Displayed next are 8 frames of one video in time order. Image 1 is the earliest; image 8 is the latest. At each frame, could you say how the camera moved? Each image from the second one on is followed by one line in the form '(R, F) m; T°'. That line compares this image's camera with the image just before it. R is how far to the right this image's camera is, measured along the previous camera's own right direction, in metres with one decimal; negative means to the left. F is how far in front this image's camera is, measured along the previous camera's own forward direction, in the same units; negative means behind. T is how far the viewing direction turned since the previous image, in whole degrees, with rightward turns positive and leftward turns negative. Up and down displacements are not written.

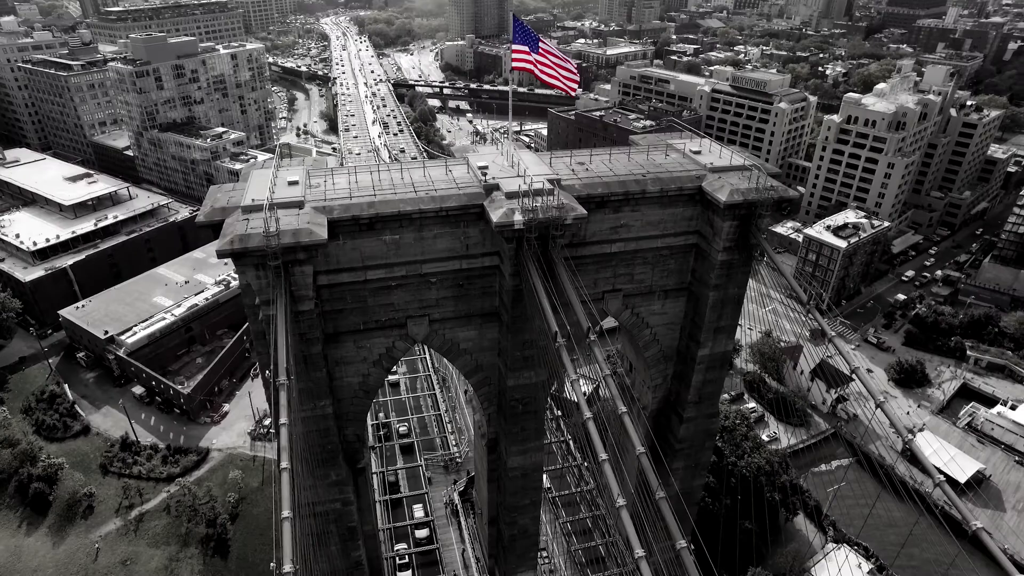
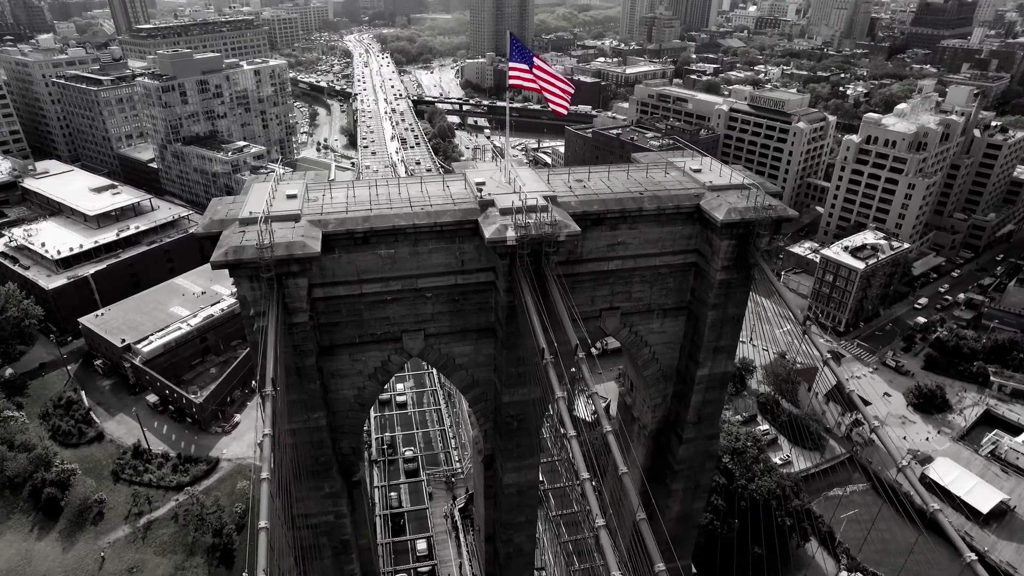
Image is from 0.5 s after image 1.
(+0.5, 0.0) m; -2°
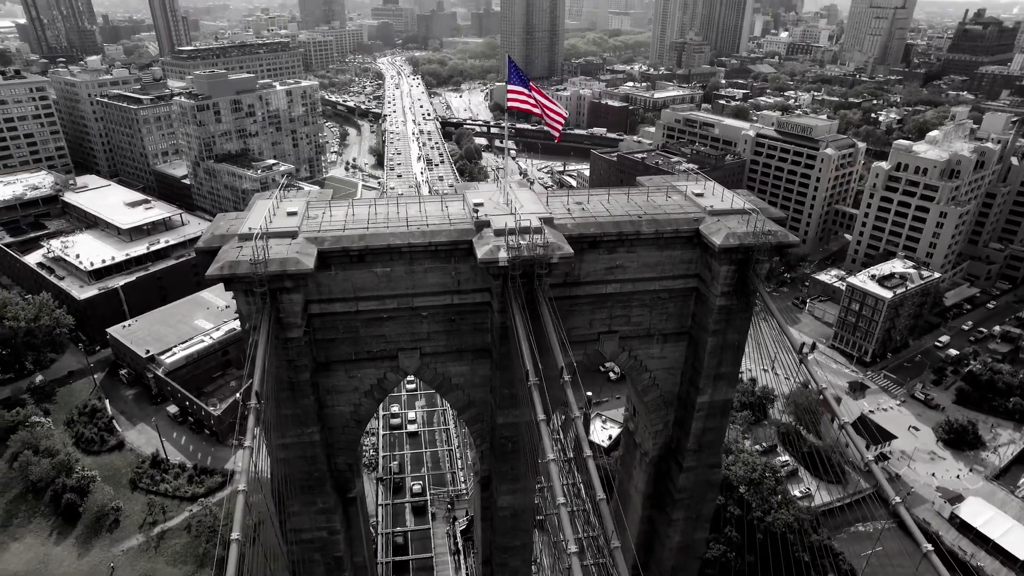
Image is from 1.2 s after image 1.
(+0.7, 0.0) m; -3°
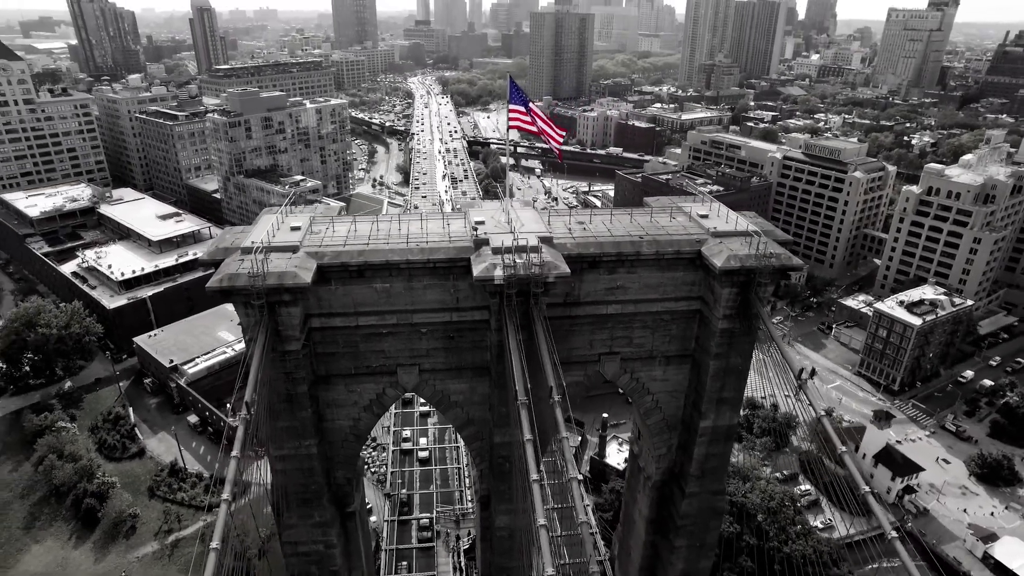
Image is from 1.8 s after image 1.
(+0.6, 0.0) m; -2°
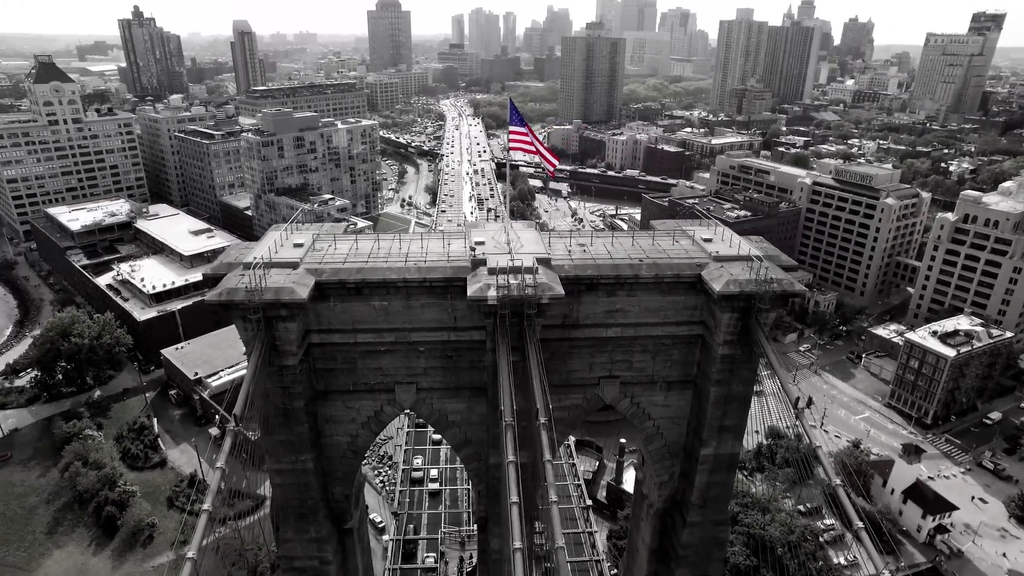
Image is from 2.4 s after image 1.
(+0.7, 0.0) m; -3°
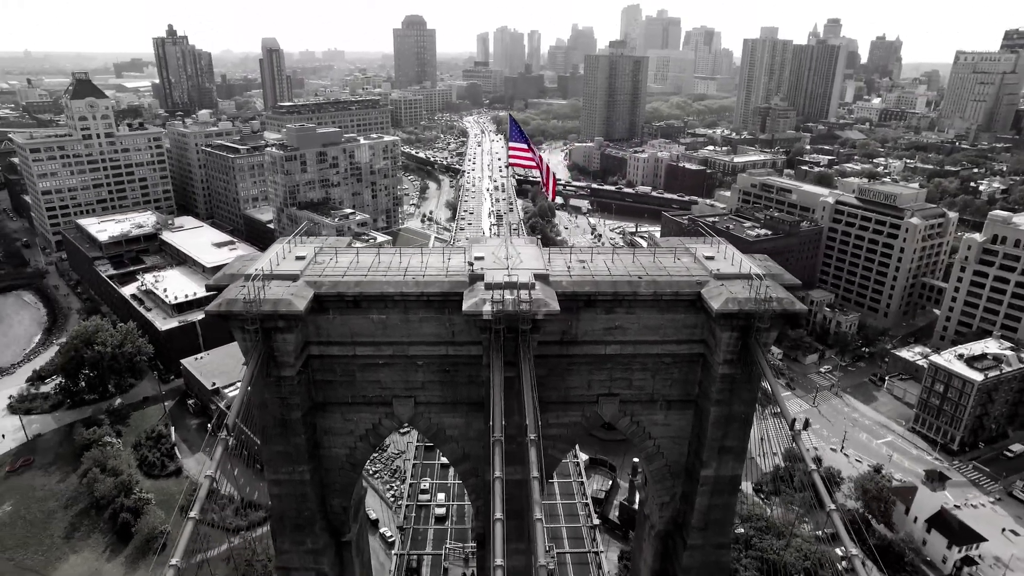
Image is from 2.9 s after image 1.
(+0.5, 0.0) m; -2°
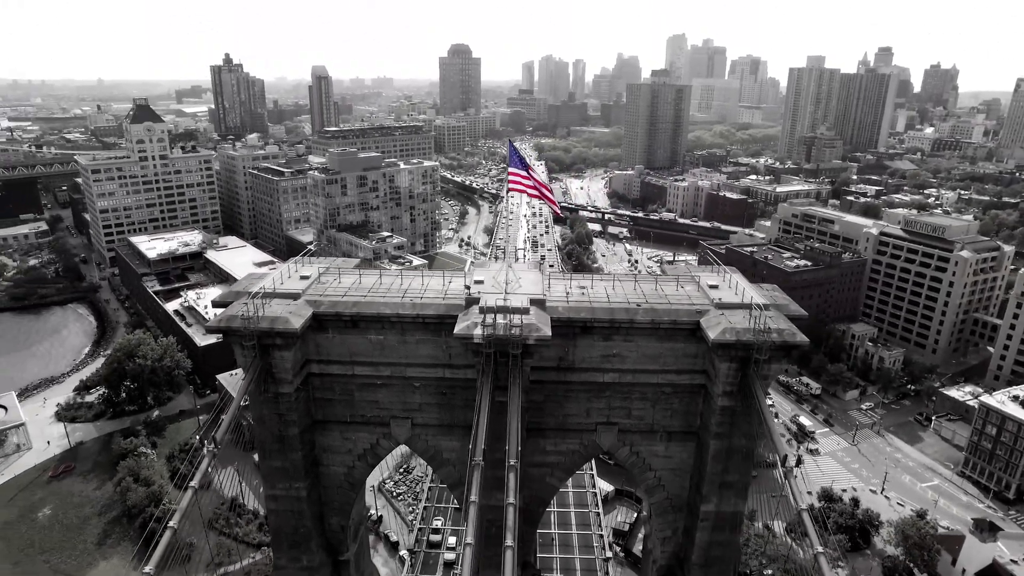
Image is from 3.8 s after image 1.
(+0.9, 0.0) m; -4°
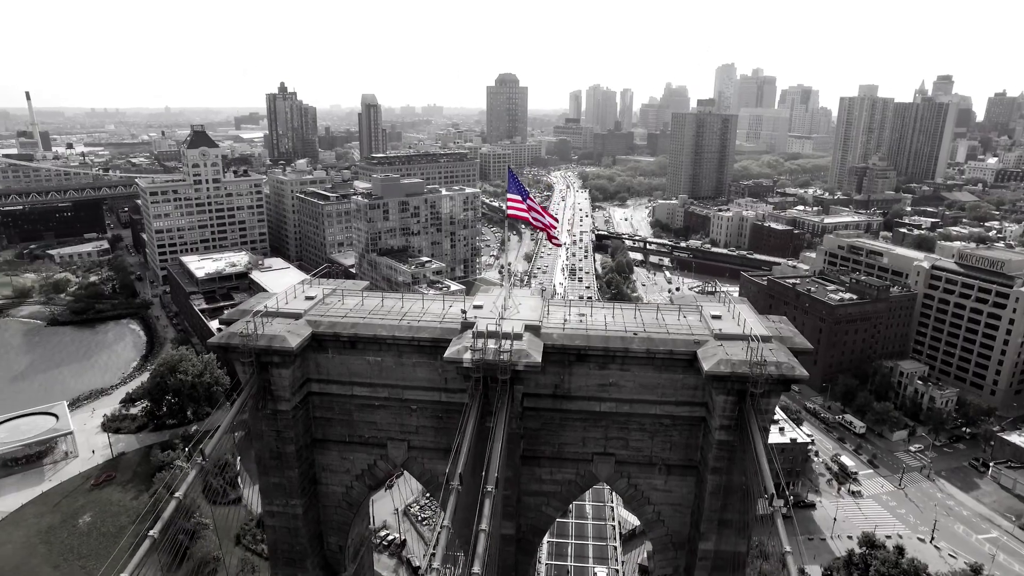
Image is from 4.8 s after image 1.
(+1.0, 0.0) m; -4°
